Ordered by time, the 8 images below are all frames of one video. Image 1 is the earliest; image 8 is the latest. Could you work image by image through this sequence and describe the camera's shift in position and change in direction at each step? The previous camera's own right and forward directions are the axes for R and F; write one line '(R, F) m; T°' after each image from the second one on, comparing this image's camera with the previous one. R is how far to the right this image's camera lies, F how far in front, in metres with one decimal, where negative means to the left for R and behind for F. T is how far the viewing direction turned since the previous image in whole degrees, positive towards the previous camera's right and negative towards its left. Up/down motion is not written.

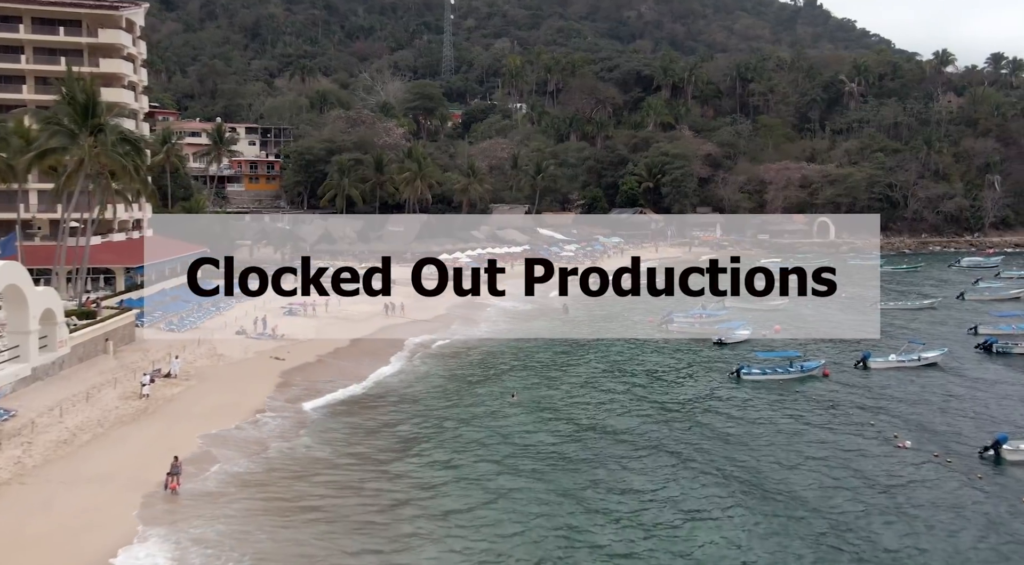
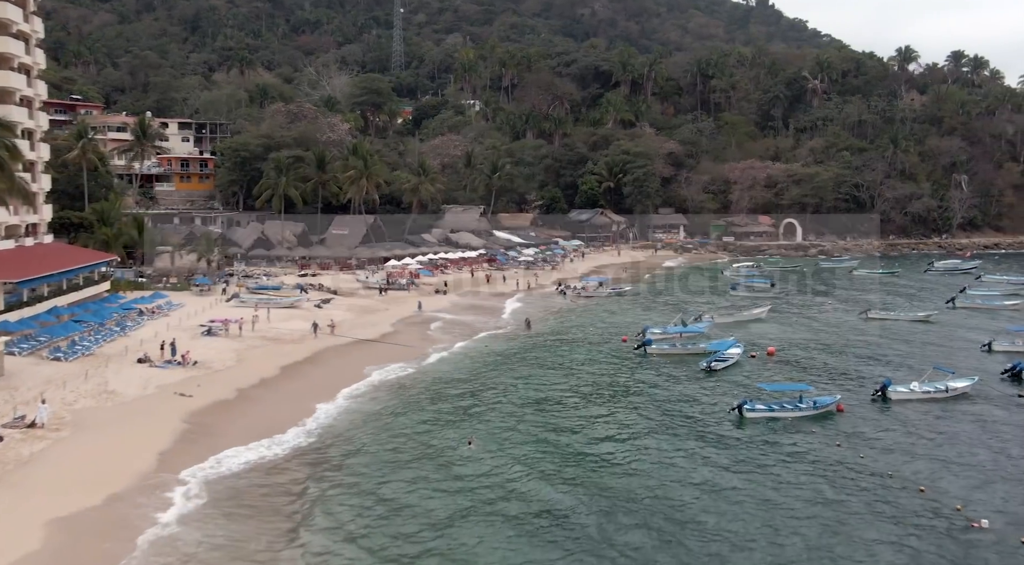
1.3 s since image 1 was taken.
(-0.1, +6.7) m; +3°
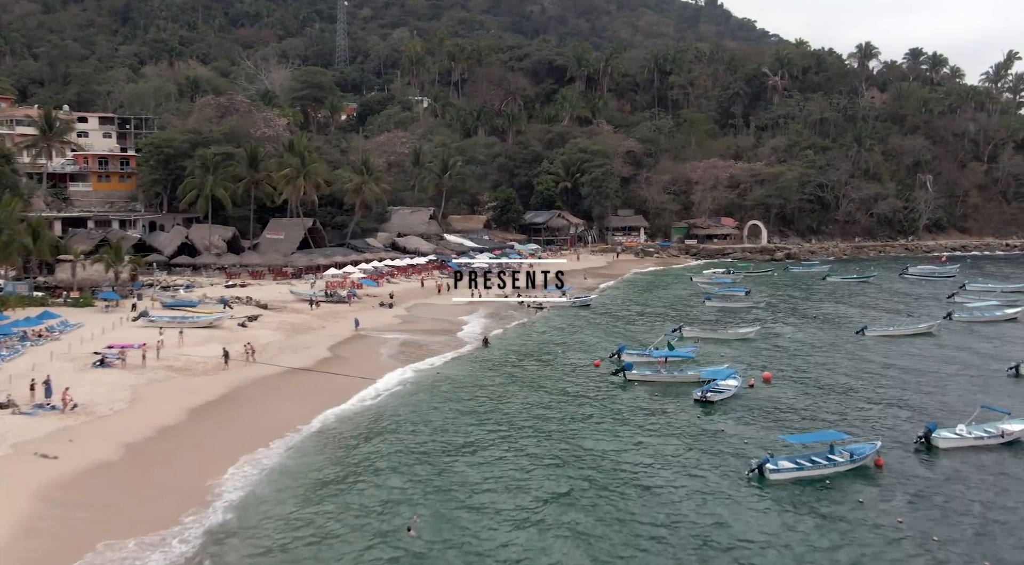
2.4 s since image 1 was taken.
(-0.3, +6.8) m; +3°
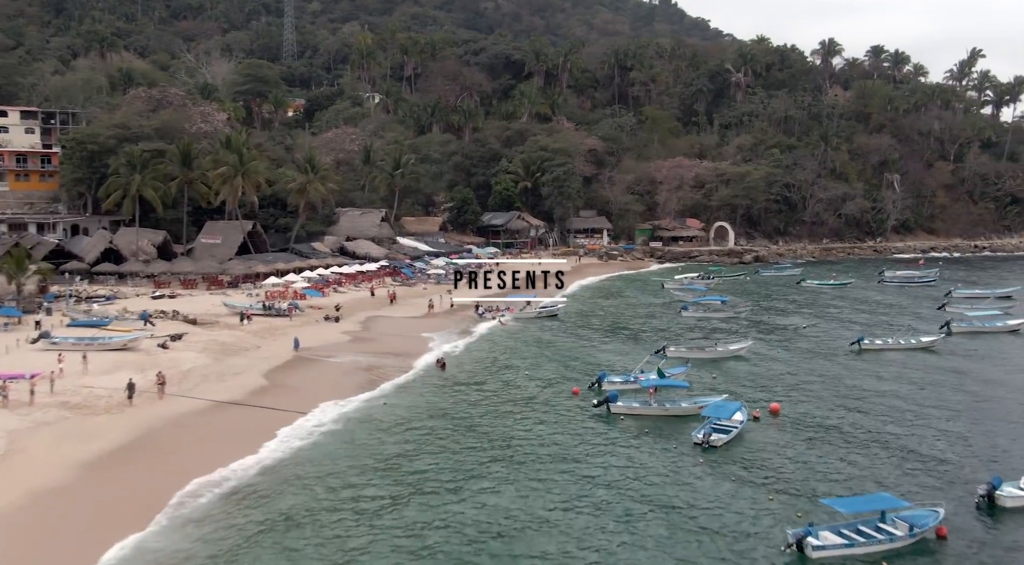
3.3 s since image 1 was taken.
(-0.4, +5.5) m; +3°
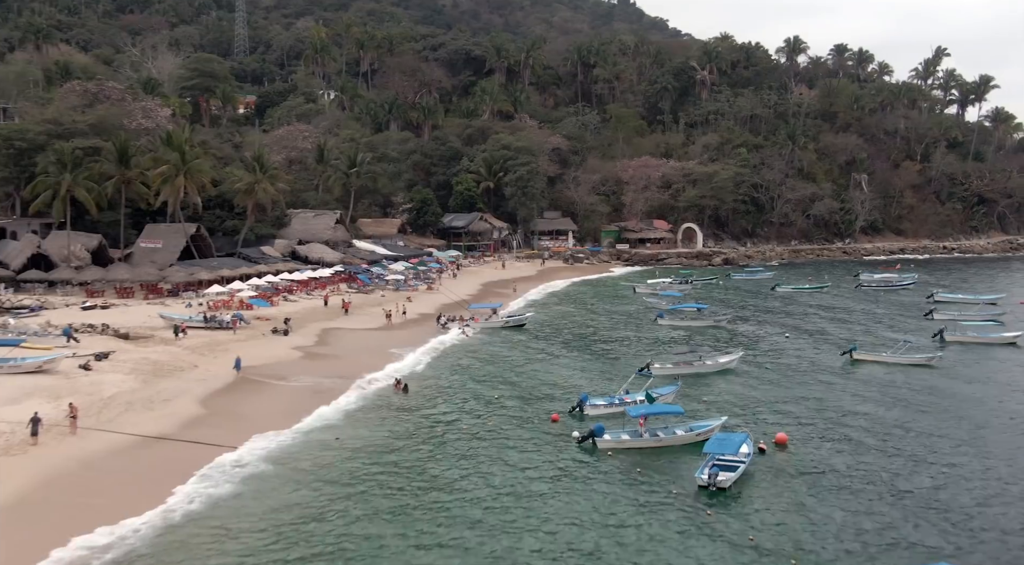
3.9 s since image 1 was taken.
(-0.4, +4.0) m; +3°
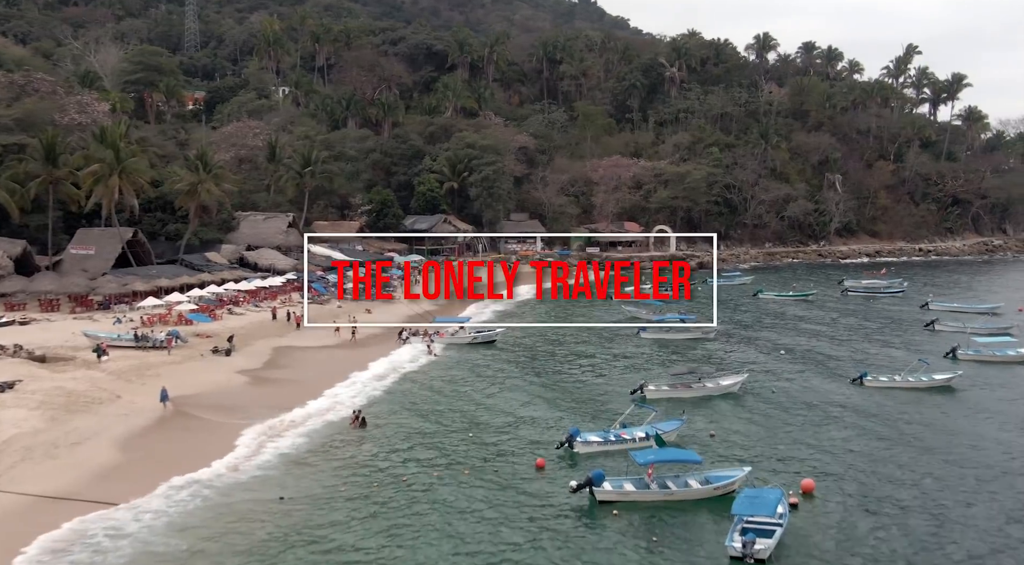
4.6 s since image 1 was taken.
(-0.5, +4.8) m; +3°
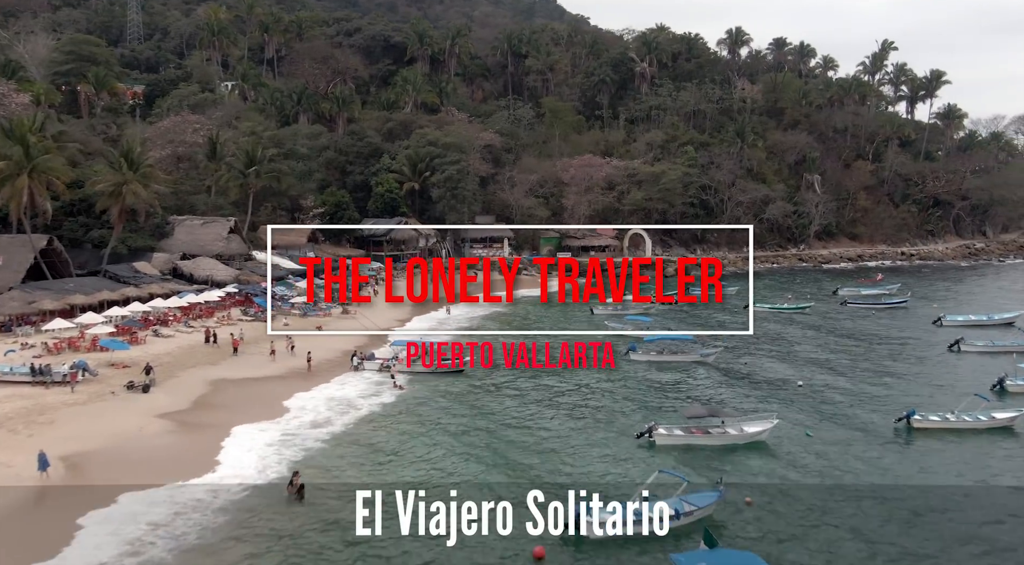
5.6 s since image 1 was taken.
(-0.7, +6.4) m; +3°
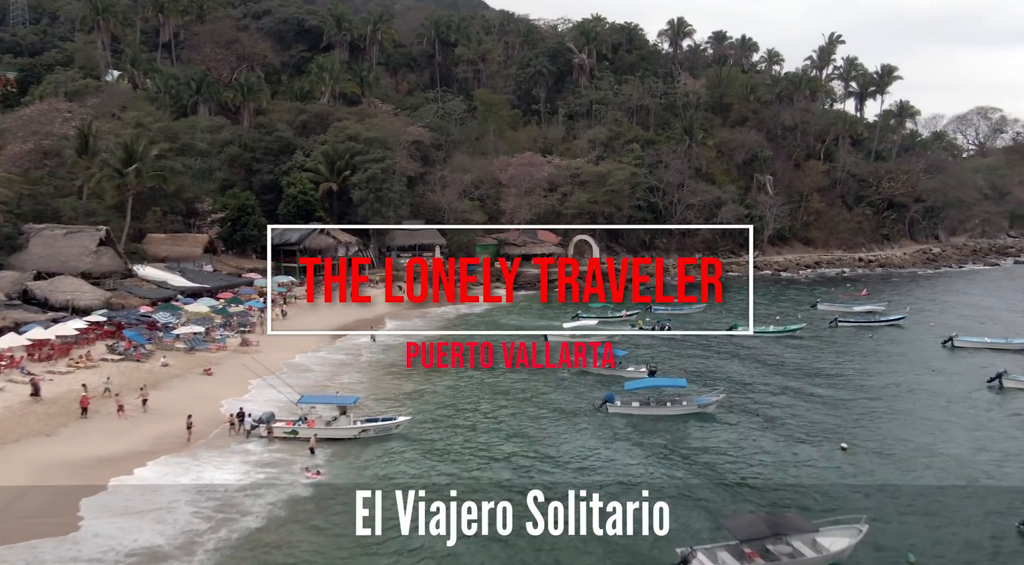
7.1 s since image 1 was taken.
(-0.9, +9.6) m; +5°
